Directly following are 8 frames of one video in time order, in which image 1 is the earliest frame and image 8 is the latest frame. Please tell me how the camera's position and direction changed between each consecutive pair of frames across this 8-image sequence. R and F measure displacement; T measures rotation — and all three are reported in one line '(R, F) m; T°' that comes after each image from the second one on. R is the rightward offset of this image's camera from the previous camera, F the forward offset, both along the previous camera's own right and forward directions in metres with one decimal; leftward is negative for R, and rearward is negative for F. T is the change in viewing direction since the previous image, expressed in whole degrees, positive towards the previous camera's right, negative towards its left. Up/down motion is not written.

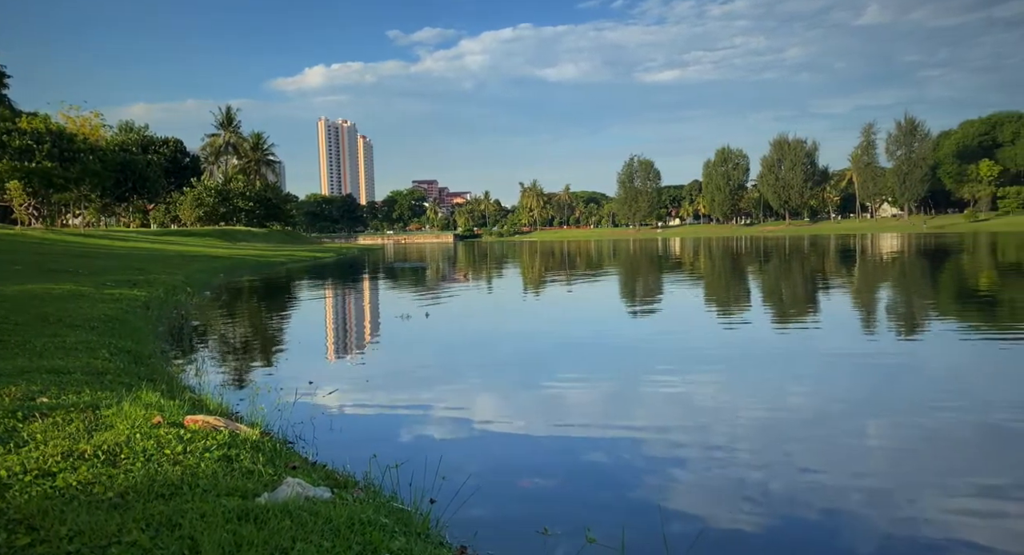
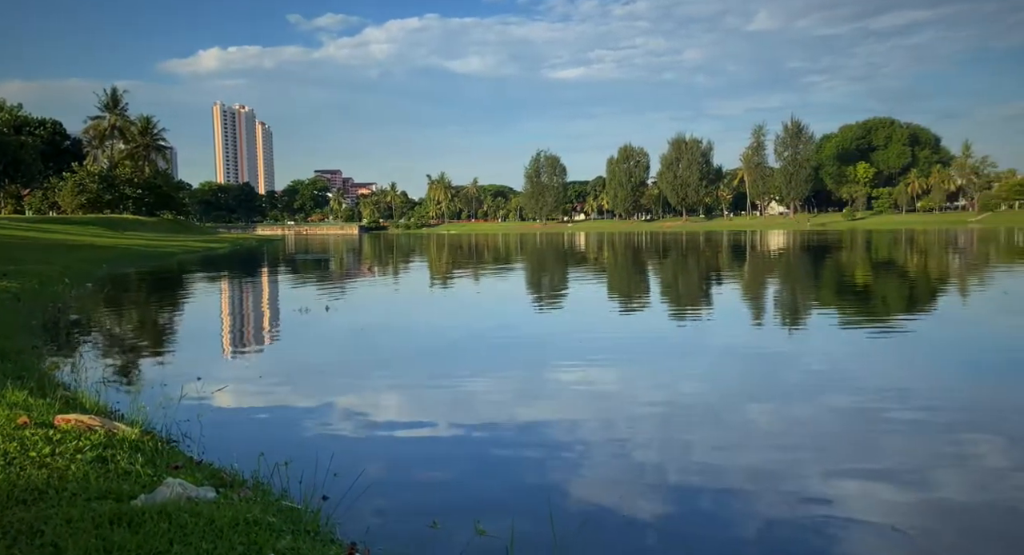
(+0.1, 0.0) m; +6°
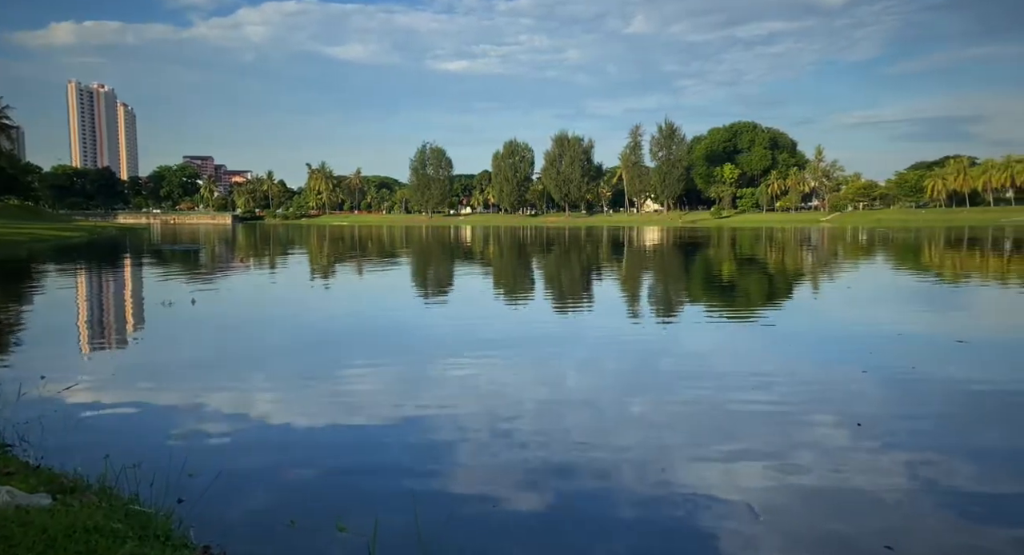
(+0.2, +0.1) m; +7°
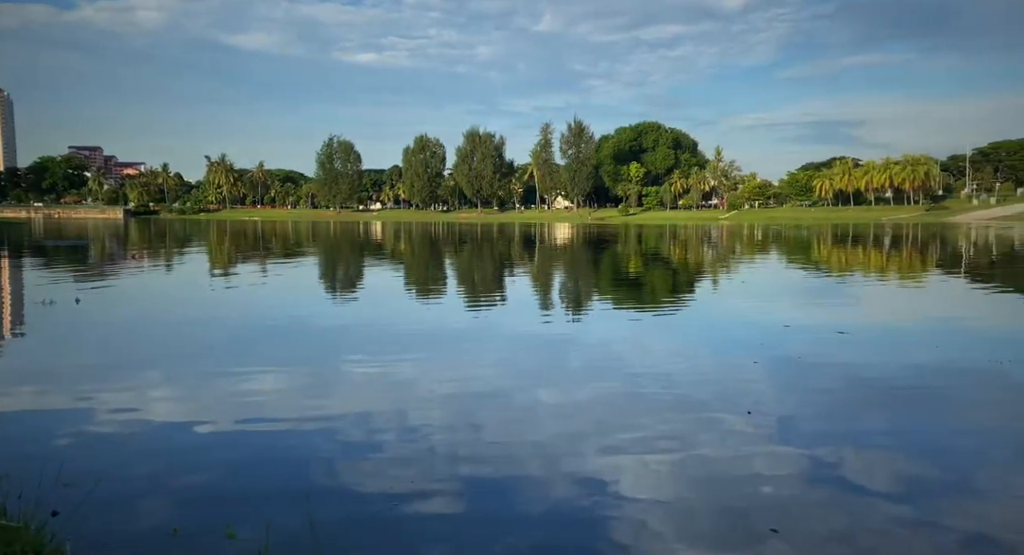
(+0.1, +0.1) m; +6°
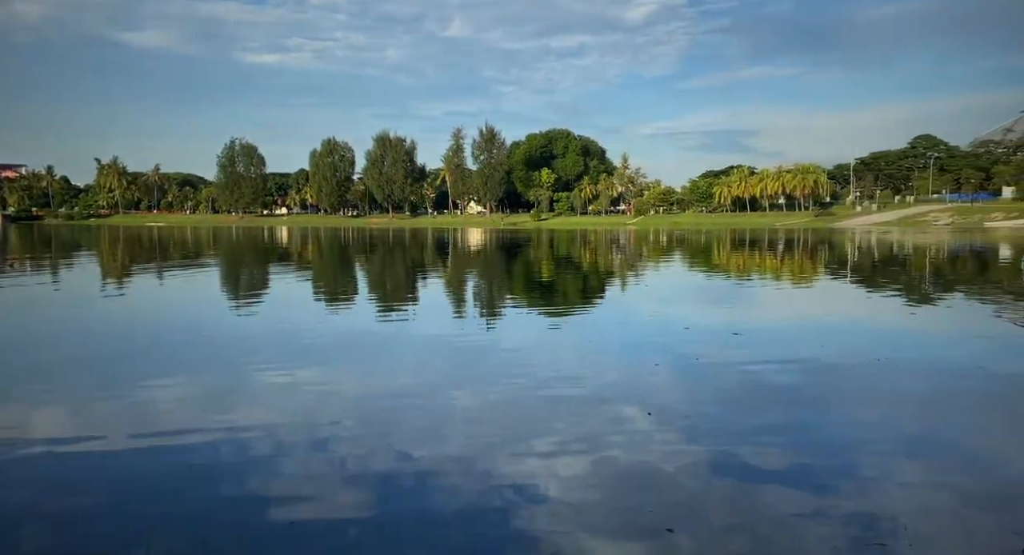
(-0.1, -0.6) m; +6°
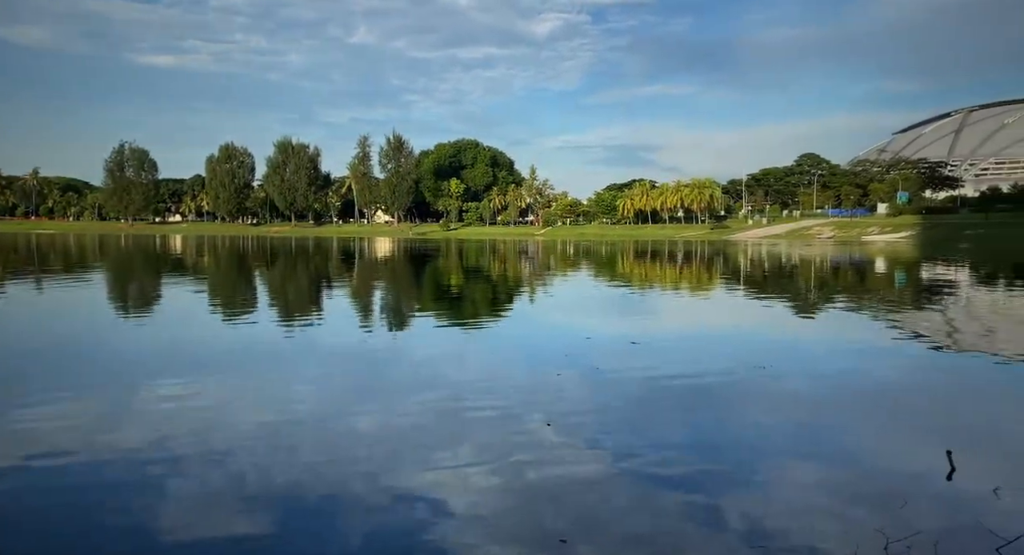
(-0.1, -0.1) m; +6°
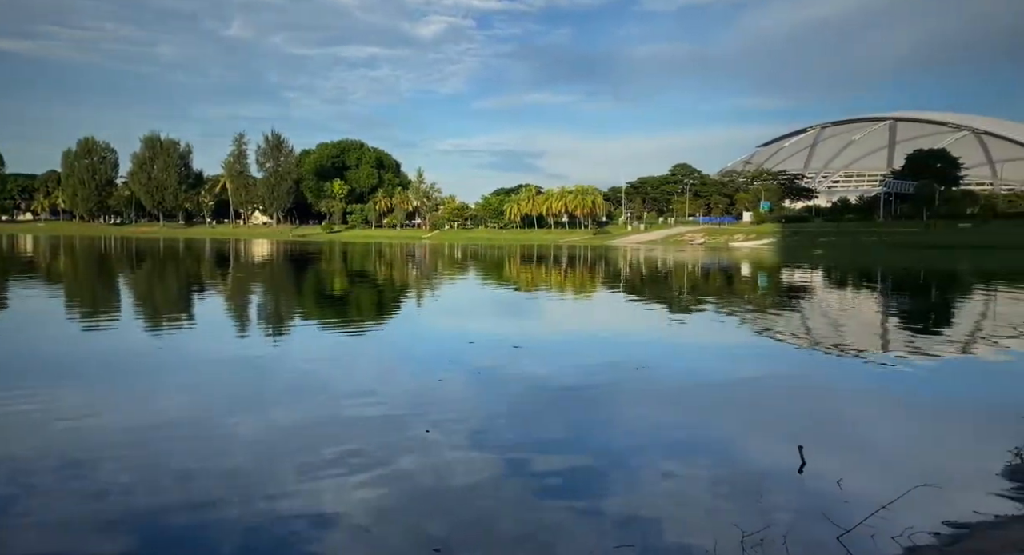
(-0.1, +0.7) m; +8°
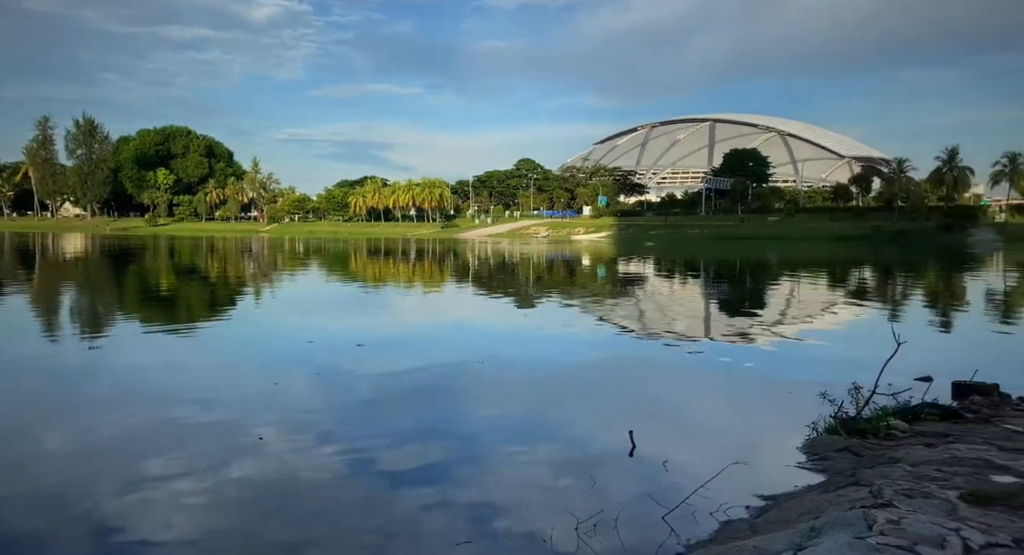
(+0.1, +0.3) m; +10°
